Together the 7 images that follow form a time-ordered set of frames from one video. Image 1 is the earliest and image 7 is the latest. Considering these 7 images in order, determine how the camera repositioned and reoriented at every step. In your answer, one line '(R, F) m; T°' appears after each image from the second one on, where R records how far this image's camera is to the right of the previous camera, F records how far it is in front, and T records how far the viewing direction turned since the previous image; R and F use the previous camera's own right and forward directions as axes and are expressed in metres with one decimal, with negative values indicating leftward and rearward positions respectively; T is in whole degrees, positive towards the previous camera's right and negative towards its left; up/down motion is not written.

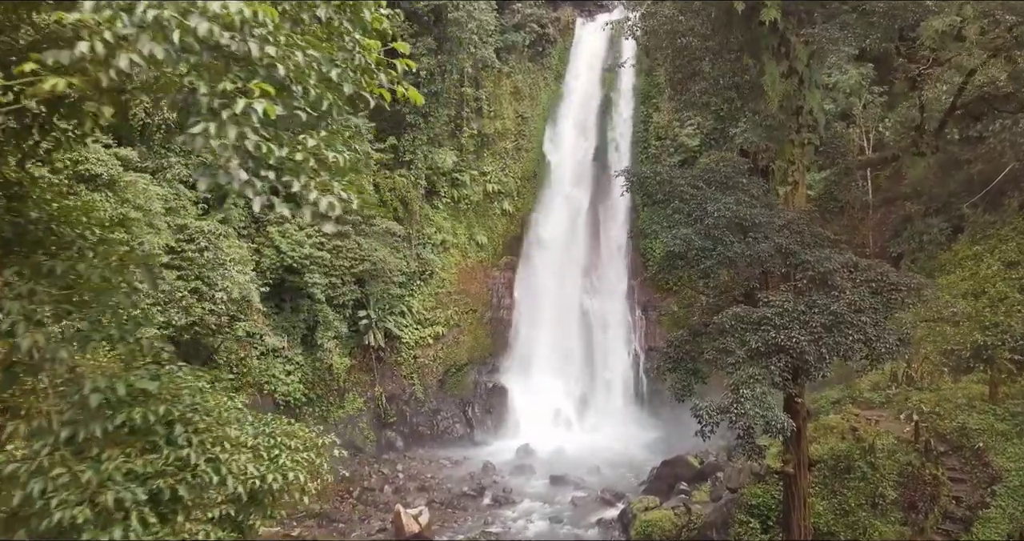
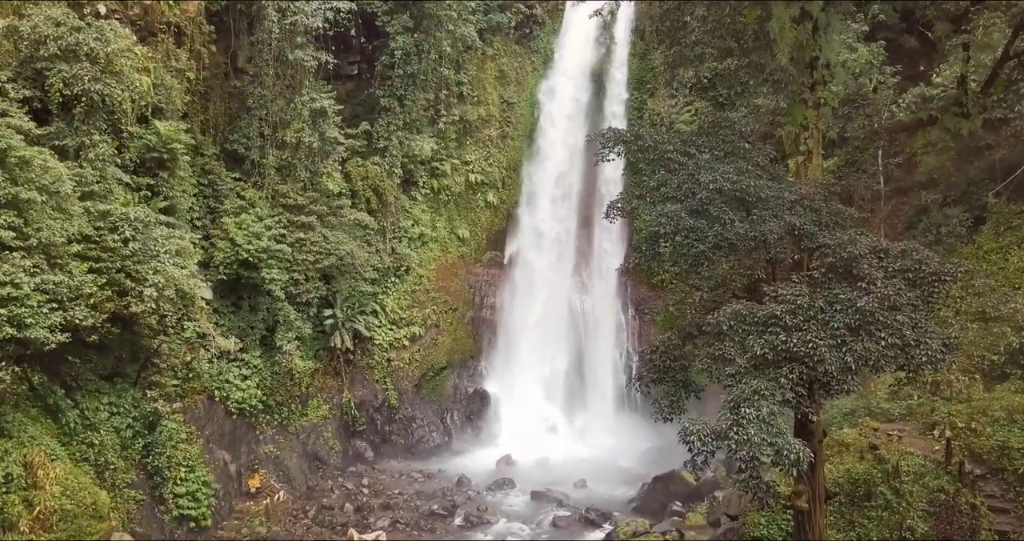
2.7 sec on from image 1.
(+0.4, +1.1) m; 0°
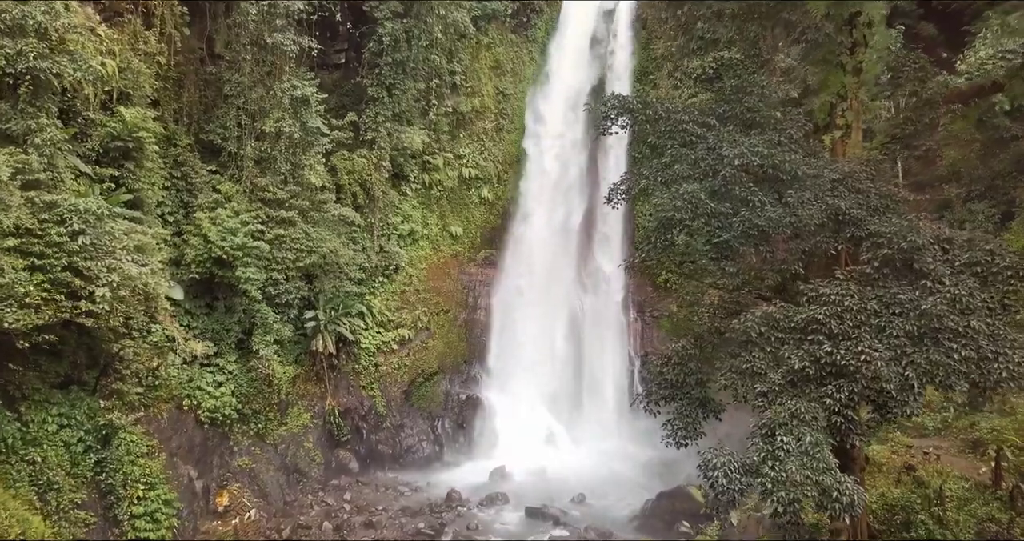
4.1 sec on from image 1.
(+0.1, +0.8) m; 0°
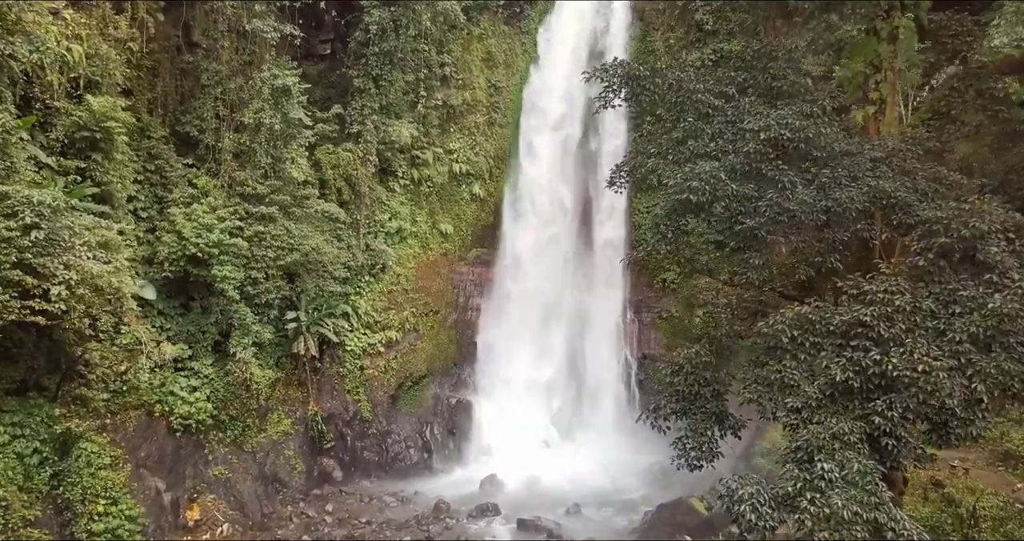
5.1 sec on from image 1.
(0.0, +0.5) m; +1°
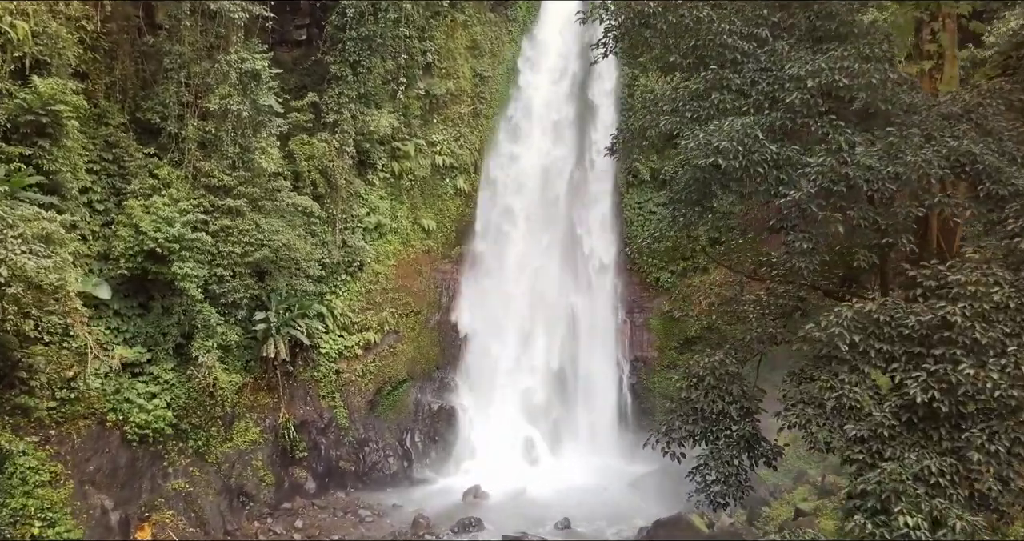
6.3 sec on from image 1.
(0.0, +0.6) m; +1°
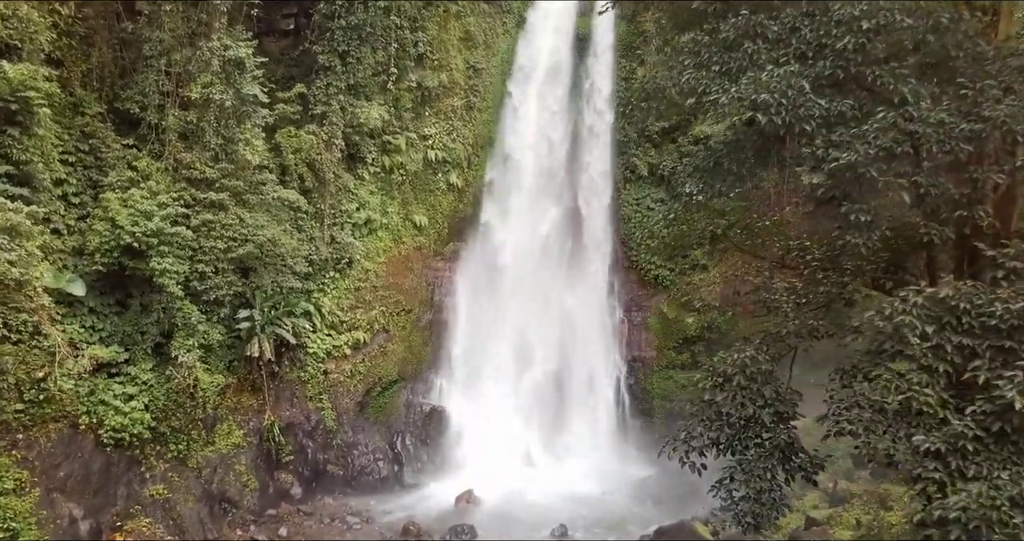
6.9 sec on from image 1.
(0.0, +0.4) m; +1°
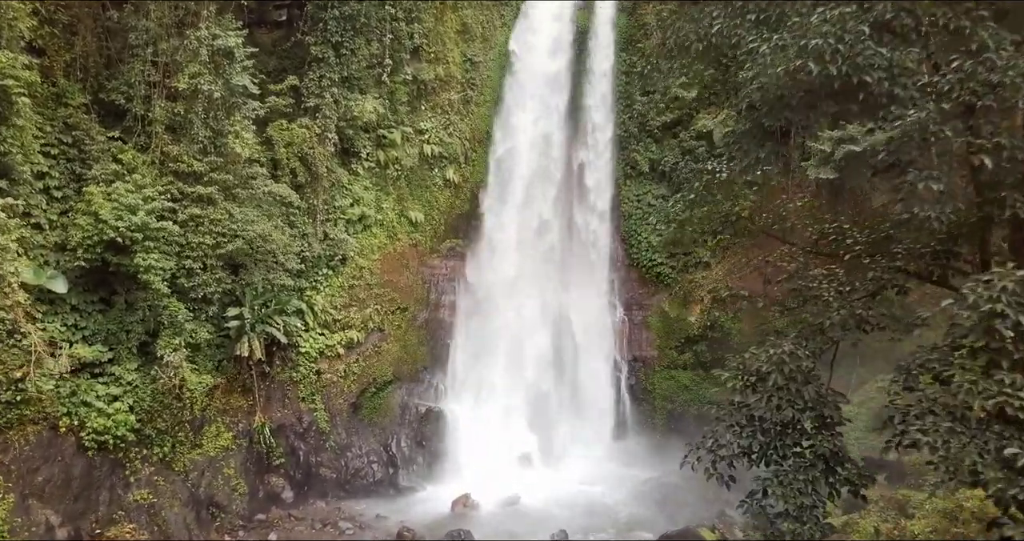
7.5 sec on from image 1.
(0.0, +0.3) m; 0°
